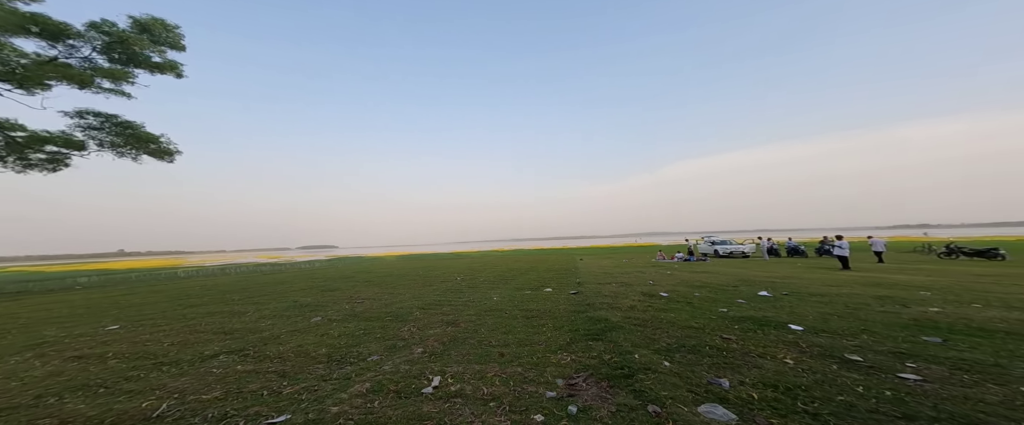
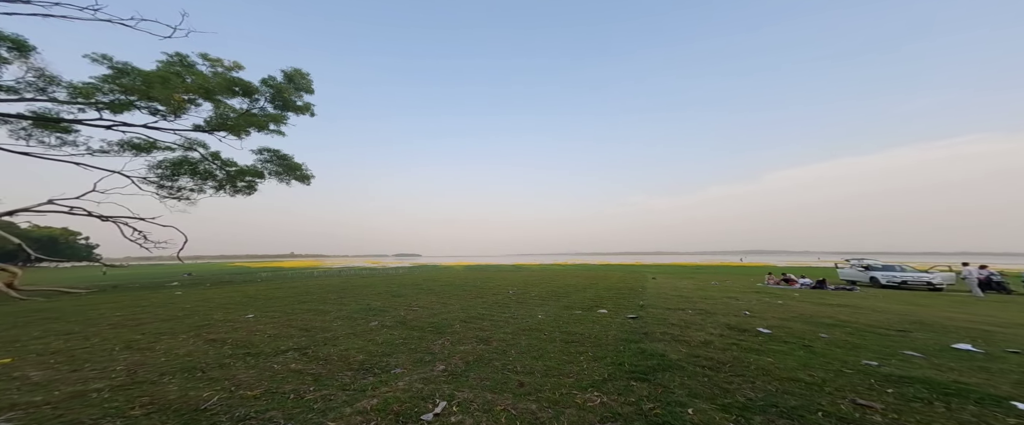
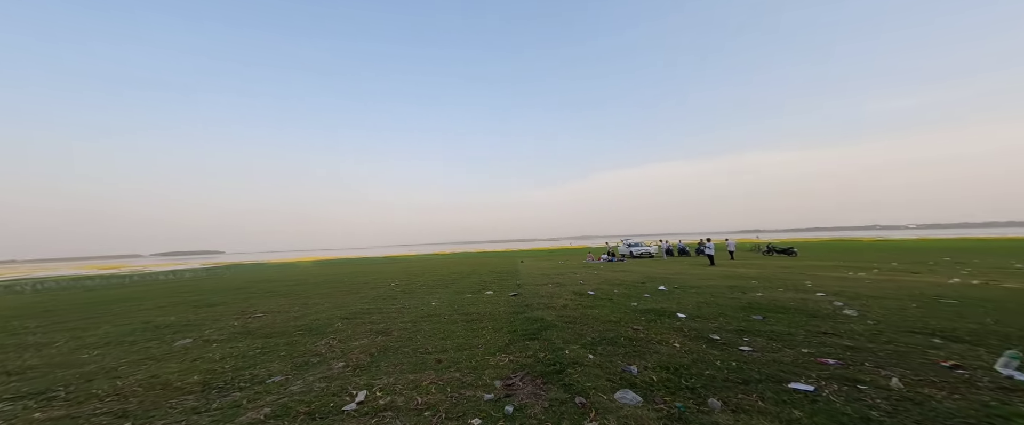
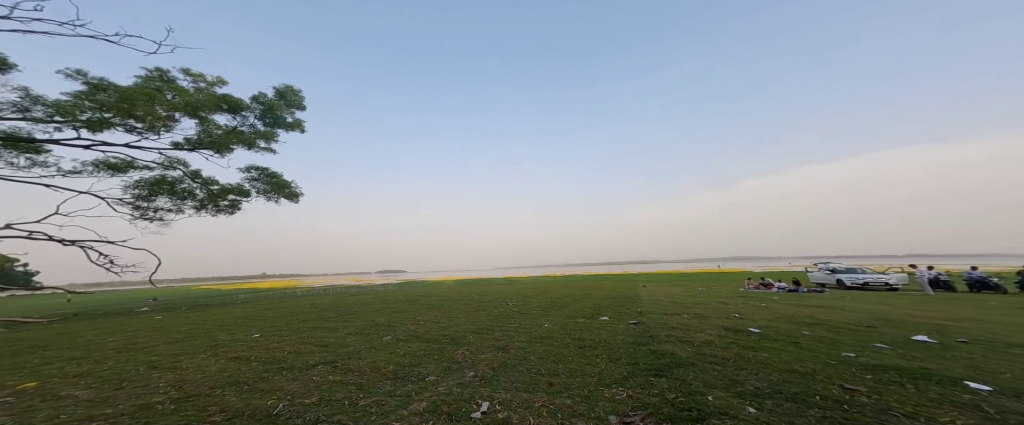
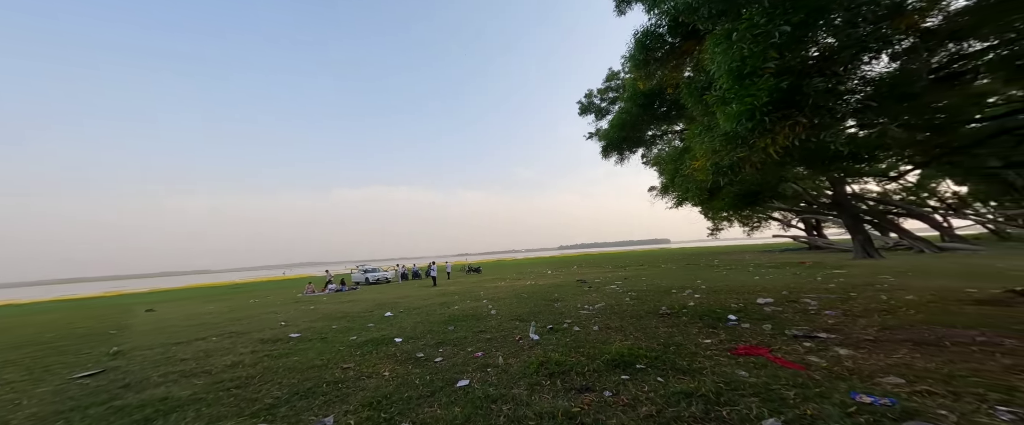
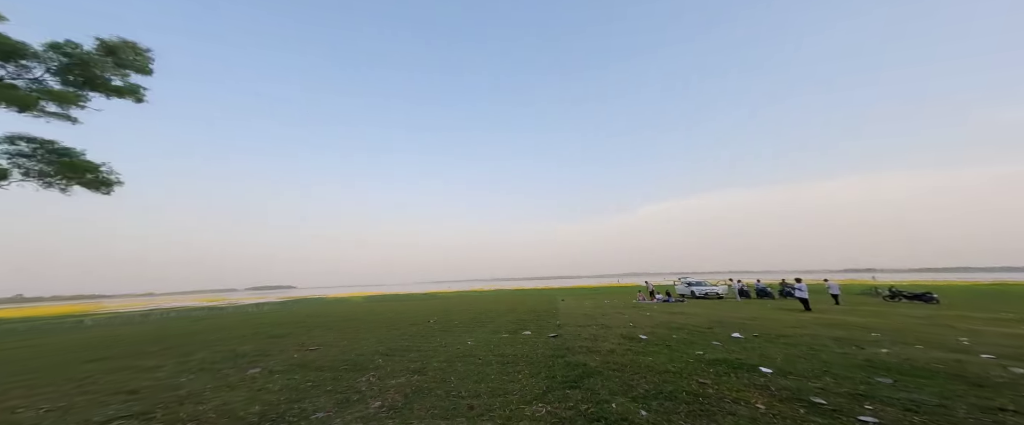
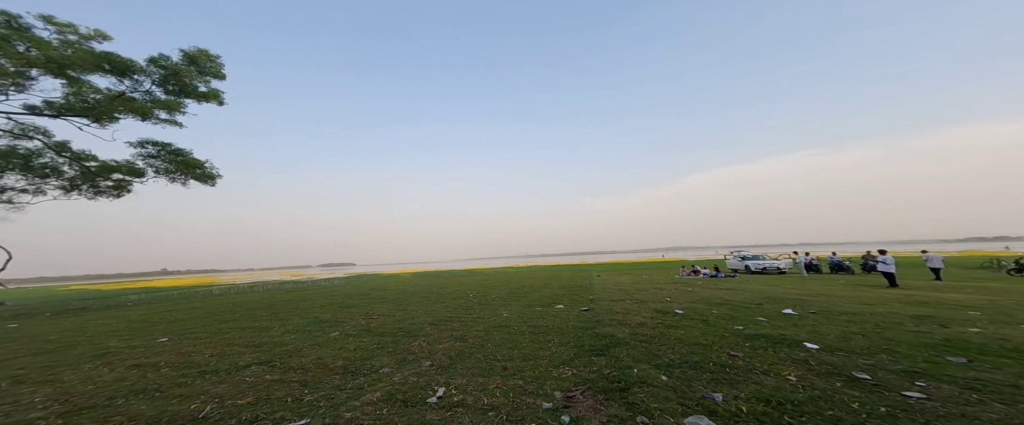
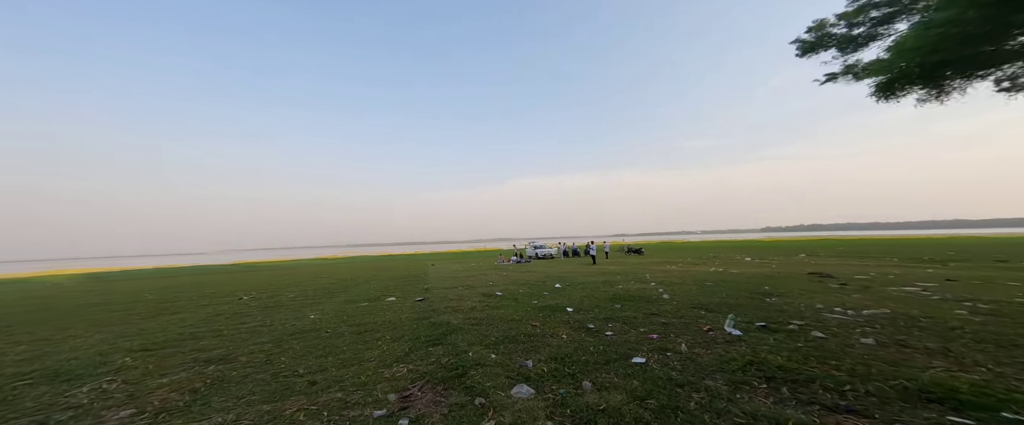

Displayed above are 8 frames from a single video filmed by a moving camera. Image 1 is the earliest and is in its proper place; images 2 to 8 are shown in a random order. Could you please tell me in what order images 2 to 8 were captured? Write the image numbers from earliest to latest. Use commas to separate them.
3, 8, 5, 6, 4, 7, 2
